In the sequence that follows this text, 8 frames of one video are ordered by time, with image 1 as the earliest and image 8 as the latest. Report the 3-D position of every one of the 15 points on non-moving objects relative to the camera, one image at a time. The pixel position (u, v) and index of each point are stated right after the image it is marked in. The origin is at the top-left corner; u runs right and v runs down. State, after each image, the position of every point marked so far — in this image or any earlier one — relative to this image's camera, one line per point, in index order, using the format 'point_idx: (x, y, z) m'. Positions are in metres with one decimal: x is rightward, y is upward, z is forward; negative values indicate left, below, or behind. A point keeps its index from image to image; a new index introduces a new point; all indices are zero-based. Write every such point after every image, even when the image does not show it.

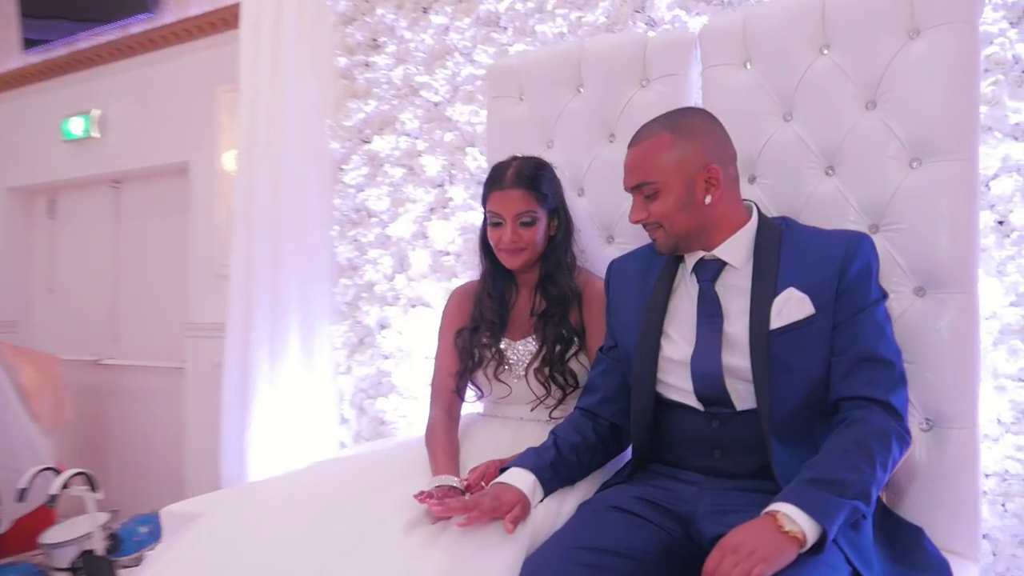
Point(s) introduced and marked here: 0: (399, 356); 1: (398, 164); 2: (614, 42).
0: (-0.4, -0.2, +2.8) m
1: (-0.4, +0.4, +2.8) m
2: (+0.2, +0.5, +1.8) m
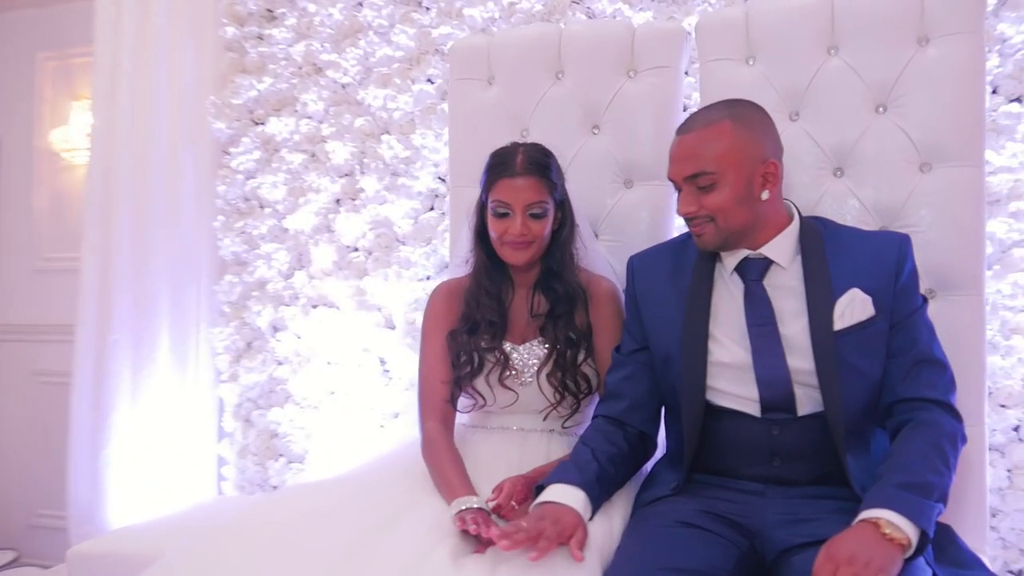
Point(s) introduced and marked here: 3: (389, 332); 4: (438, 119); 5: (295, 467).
0: (-0.6, -0.2, +2.5) m
1: (-0.6, +0.4, +2.5) m
2: (+0.2, +0.5, +1.7) m
3: (-0.3, -0.1, +2.4) m
4: (-0.2, +0.4, +2.4) m
5: (-0.6, -0.5, +2.5) m
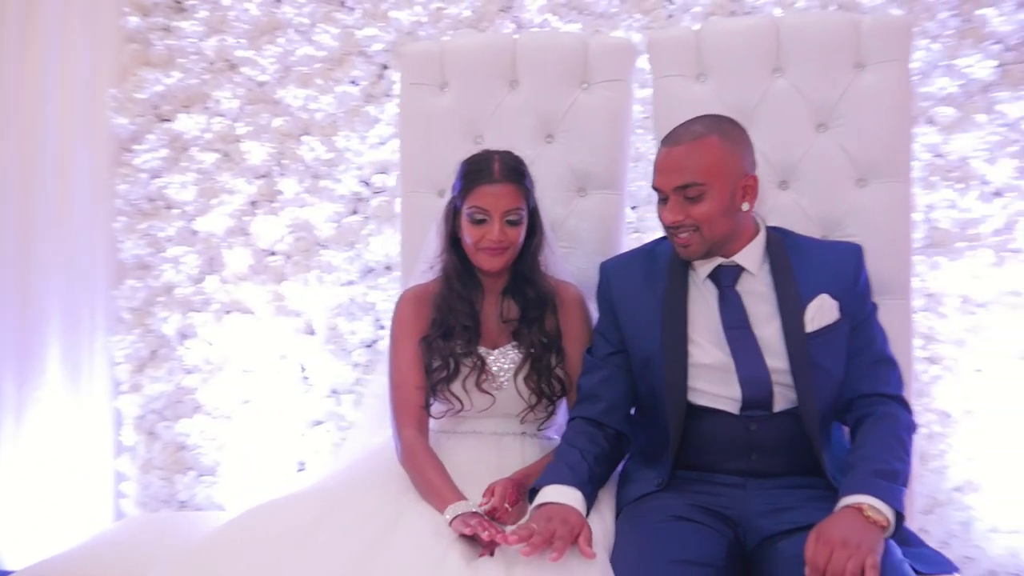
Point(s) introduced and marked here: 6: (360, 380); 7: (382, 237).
0: (-0.8, -0.2, +2.4) m
1: (-0.8, +0.4, +2.4) m
2: (+0.1, +0.5, +1.8) m
3: (-0.5, -0.1, +2.4) m
4: (-0.4, +0.4, +2.3) m
5: (-0.8, -0.5, +2.4) m
6: (-0.4, -0.2, +2.3) m
7: (-0.3, +0.1, +2.3) m
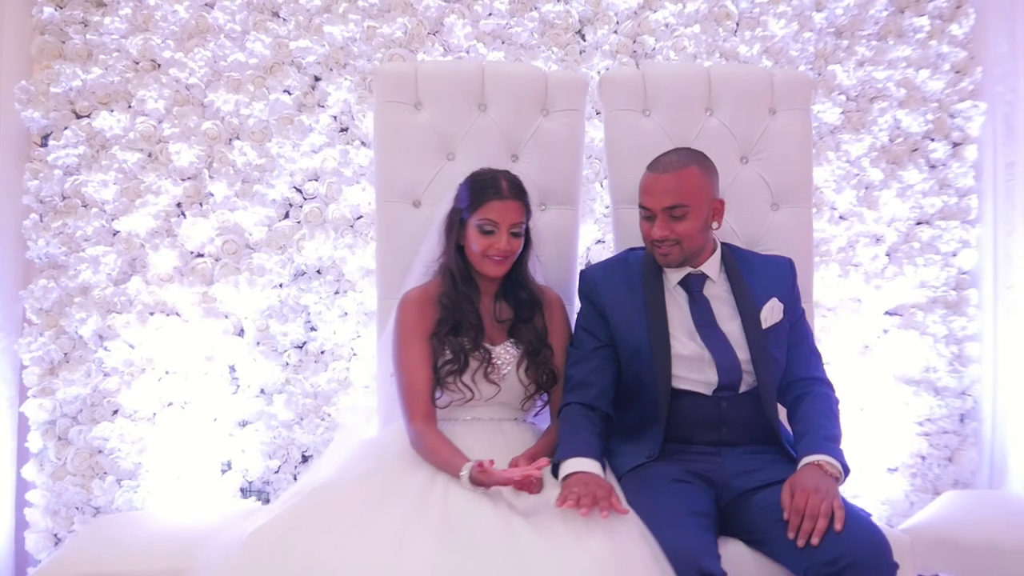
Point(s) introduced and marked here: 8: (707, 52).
0: (-1.0, -0.2, +2.4) m
1: (-1.0, +0.4, +2.4) m
2: (0.0, +0.5, +2.0) m
3: (-0.7, -0.1, +2.4) m
4: (-0.6, +0.4, +2.4) m
5: (-1.0, -0.5, +2.4) m
6: (-0.6, -0.2, +2.4) m
7: (-0.5, +0.1, +2.4) m
8: (+0.6, +0.7, +2.6) m
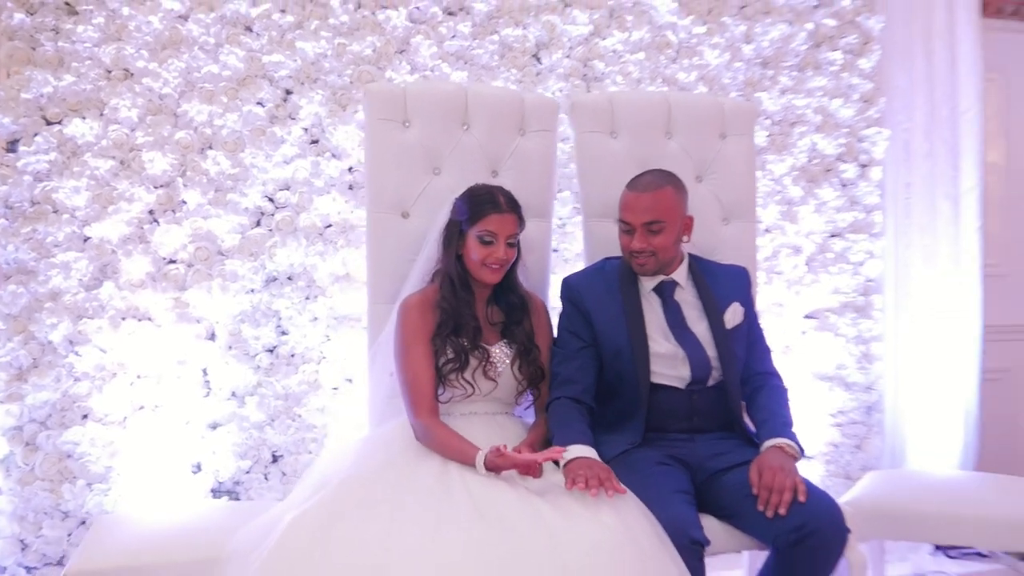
0: (-1.1, -0.2, +2.4) m
1: (-1.1, +0.4, +2.4) m
2: (0.0, +0.5, +2.2) m
3: (-0.8, -0.2, +2.5) m
4: (-0.7, +0.4, +2.5) m
5: (-1.1, -0.5, +2.4) m
6: (-0.7, -0.3, +2.5) m
7: (-0.6, +0.1, +2.5) m
8: (+0.4, +0.7, +2.9) m
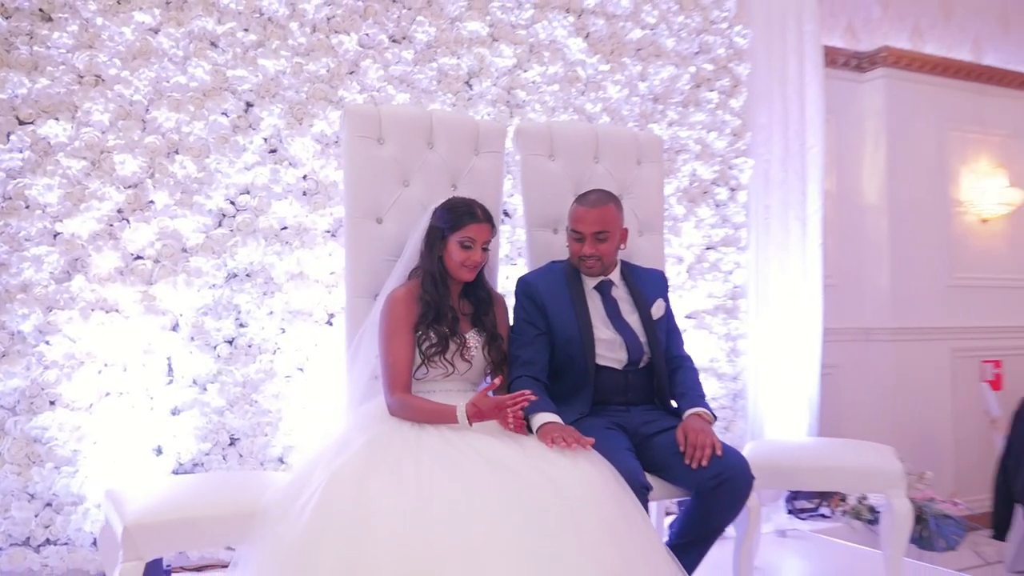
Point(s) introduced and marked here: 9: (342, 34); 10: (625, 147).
0: (-1.3, -0.2, +2.5) m
1: (-1.2, +0.4, +2.5) m
2: (-0.2, +0.5, +2.5) m
3: (-1.0, -0.1, +2.7) m
4: (-0.9, +0.4, +2.7) m
5: (-1.3, -0.5, +2.5) m
6: (-0.9, -0.2, +2.7) m
7: (-0.8, +0.1, +2.7) m
8: (+0.2, +0.7, +3.3) m
9: (-0.6, +0.8, +2.9) m
10: (+0.3, +0.4, +2.7) m
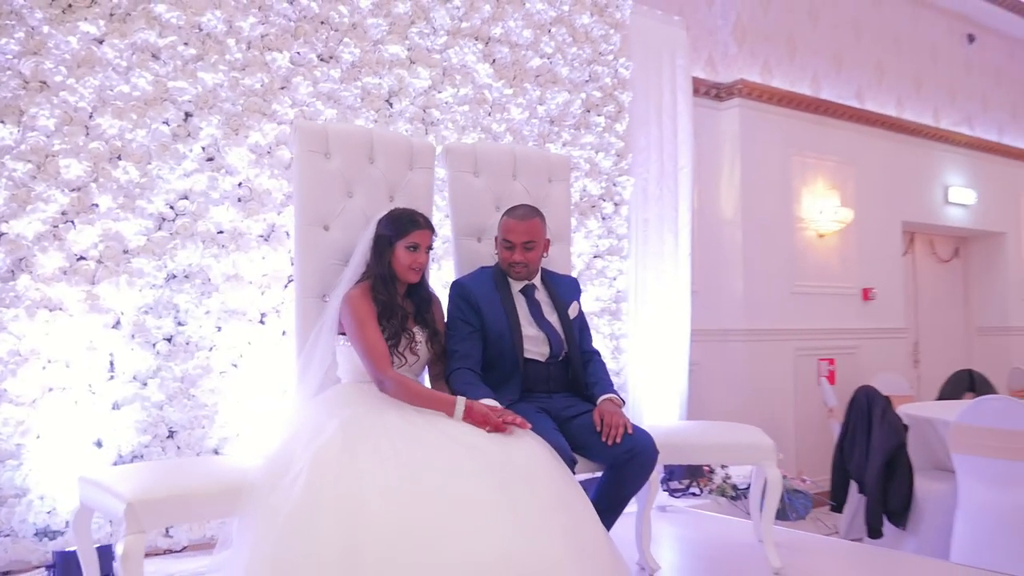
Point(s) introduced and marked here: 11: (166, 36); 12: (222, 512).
0: (-1.5, -0.2, +2.6) m
1: (-1.4, +0.4, +2.6) m
2: (-0.4, +0.5, +2.8) m
3: (-1.2, -0.1, +2.8) m
4: (-1.1, +0.4, +2.9) m
5: (-1.5, -0.5, +2.6) m
6: (-1.1, -0.2, +2.8) m
7: (-1.1, +0.1, +2.9) m
8: (-0.2, +0.7, +3.6) m
9: (-0.8, +0.8, +3.1) m
10: (+0.1, +0.4, +3.0) m
11: (-1.1, +0.8, +2.9) m
12: (-0.7, -0.5, +2.1) m
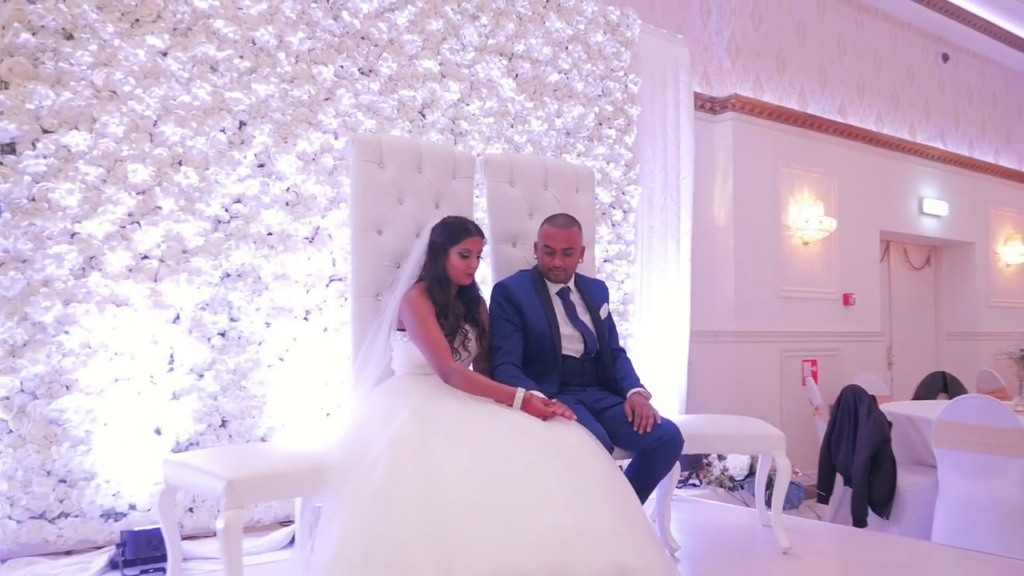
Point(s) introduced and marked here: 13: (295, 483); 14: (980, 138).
0: (-1.3, -0.2, +2.8) m
1: (-1.3, +0.4, +2.8) m
2: (-0.2, +0.5, +3.0) m
3: (-1.1, -0.1, +3.0) m
4: (-1.0, +0.4, +3.1) m
5: (-1.3, -0.5, +2.8) m
6: (-1.0, -0.2, +3.0) m
7: (-0.9, +0.1, +3.1) m
8: (-0.1, +0.7, +3.8) m
9: (-0.7, +0.8, +3.3) m
10: (+0.2, +0.4, +3.3) m
11: (-1.0, +0.8, +3.1) m
12: (-0.5, -0.5, +2.3) m
13: (-0.6, -0.5, +2.3) m
14: (+4.2, +1.3, +7.9) m
